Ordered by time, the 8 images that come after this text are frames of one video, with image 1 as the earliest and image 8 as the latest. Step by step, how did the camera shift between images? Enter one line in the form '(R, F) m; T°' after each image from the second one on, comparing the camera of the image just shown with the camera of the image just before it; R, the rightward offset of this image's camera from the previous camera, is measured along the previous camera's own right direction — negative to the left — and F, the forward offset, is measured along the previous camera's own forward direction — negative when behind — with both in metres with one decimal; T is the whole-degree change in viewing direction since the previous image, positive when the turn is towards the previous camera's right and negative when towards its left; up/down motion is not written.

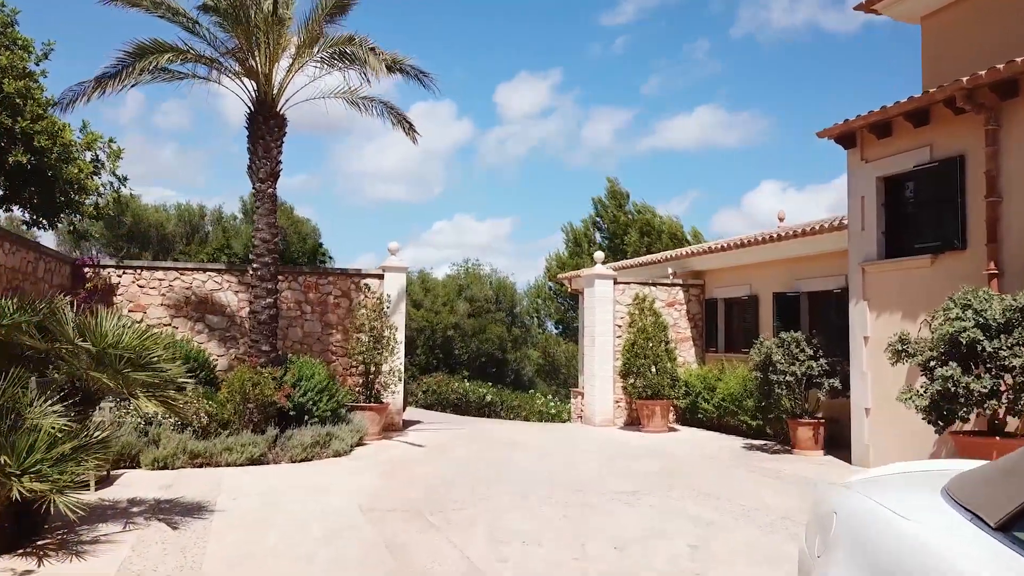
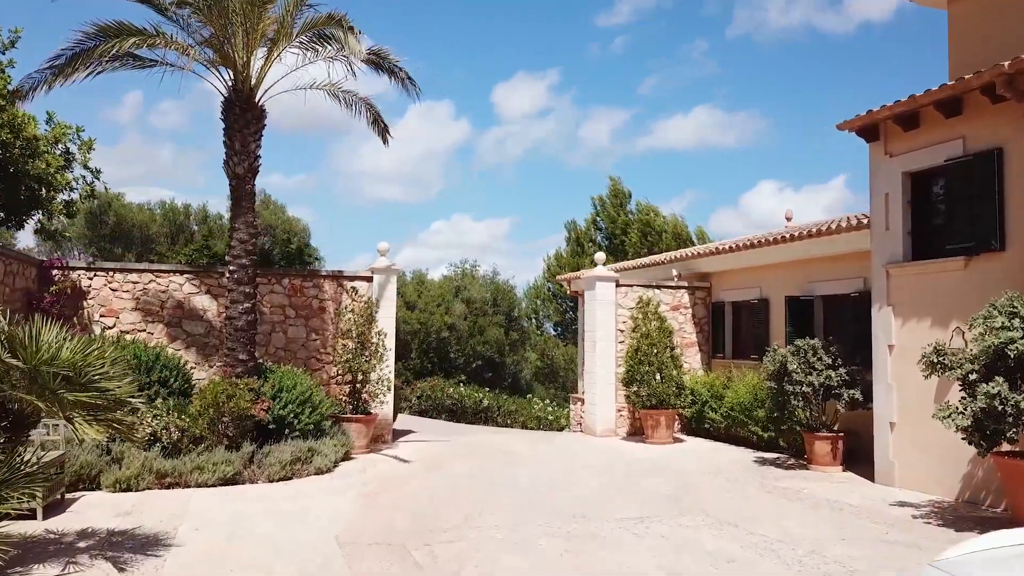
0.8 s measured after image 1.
(0.0, +0.7) m; 0°
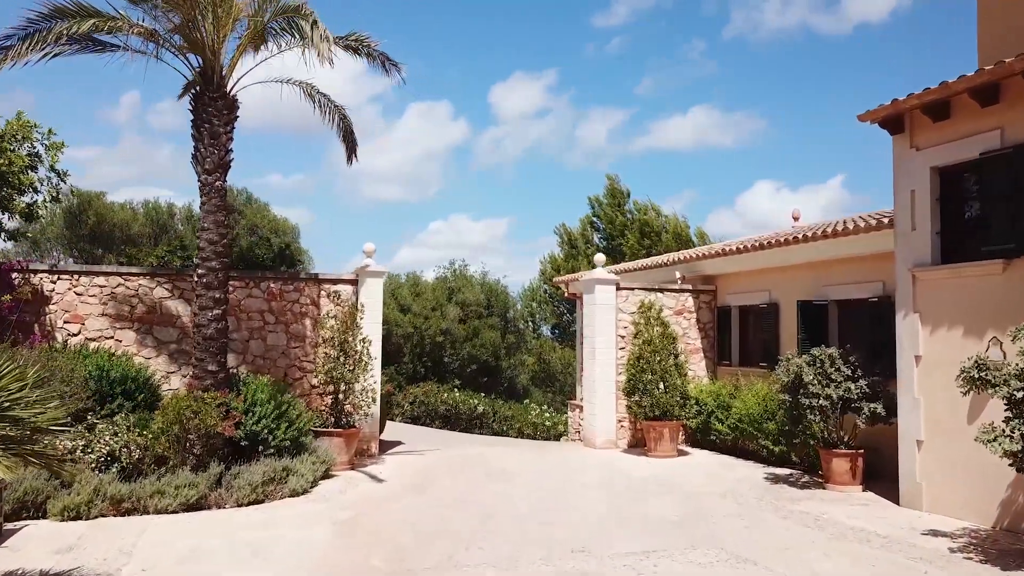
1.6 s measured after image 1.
(+0.1, +0.7) m; 0°
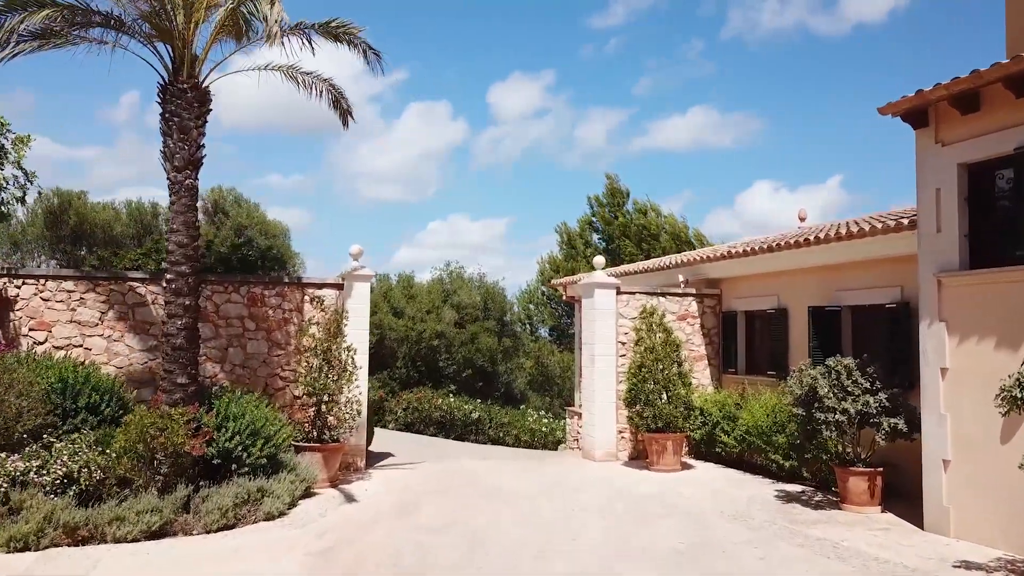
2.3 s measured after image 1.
(+0.1, +0.6) m; 0°
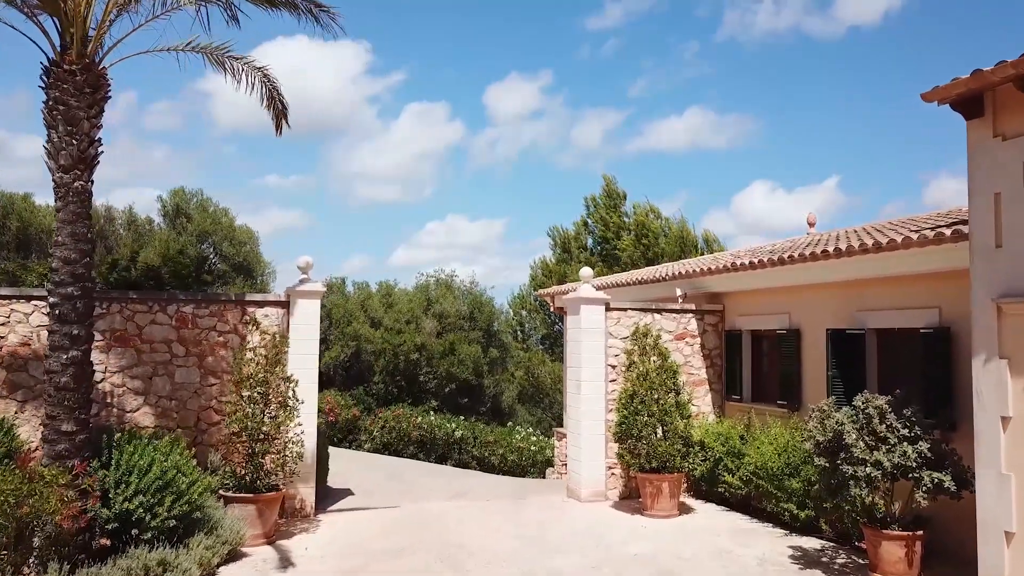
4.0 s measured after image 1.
(+0.3, +1.3) m; 0°
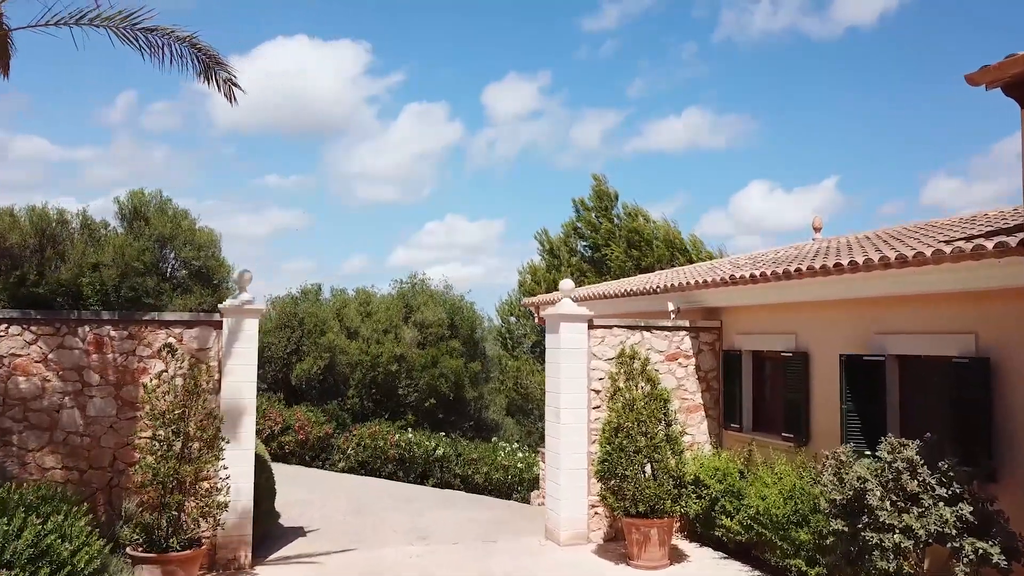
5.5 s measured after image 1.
(+0.4, +1.1) m; 0°
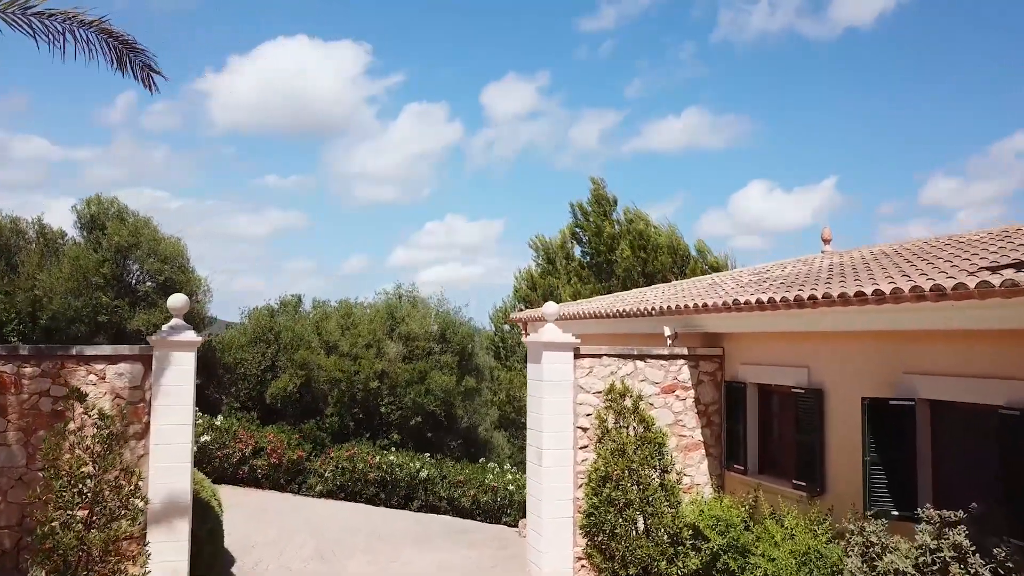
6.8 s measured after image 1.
(+0.3, +1.0) m; 0°
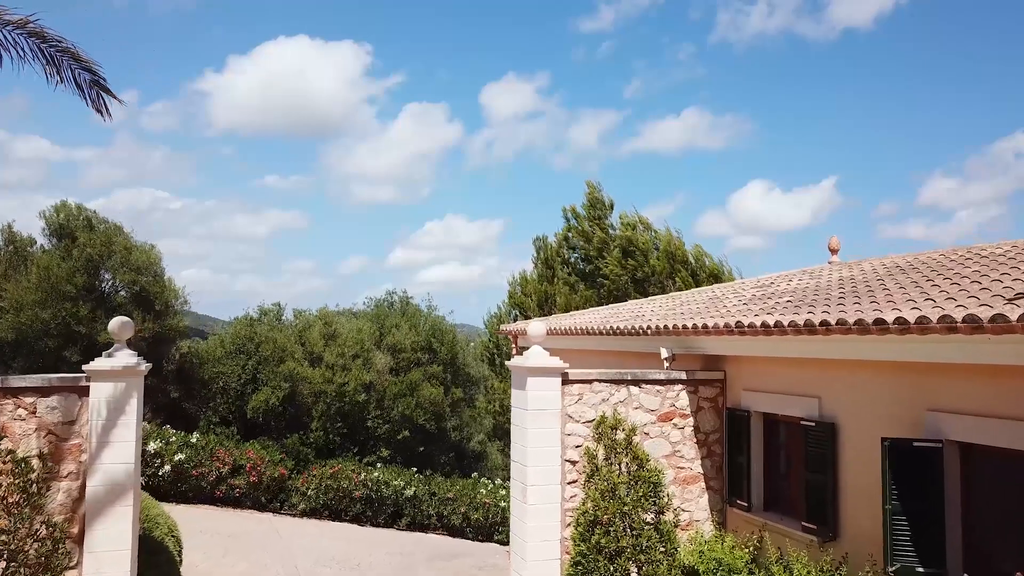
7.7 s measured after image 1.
(+0.2, +0.7) m; 0°
